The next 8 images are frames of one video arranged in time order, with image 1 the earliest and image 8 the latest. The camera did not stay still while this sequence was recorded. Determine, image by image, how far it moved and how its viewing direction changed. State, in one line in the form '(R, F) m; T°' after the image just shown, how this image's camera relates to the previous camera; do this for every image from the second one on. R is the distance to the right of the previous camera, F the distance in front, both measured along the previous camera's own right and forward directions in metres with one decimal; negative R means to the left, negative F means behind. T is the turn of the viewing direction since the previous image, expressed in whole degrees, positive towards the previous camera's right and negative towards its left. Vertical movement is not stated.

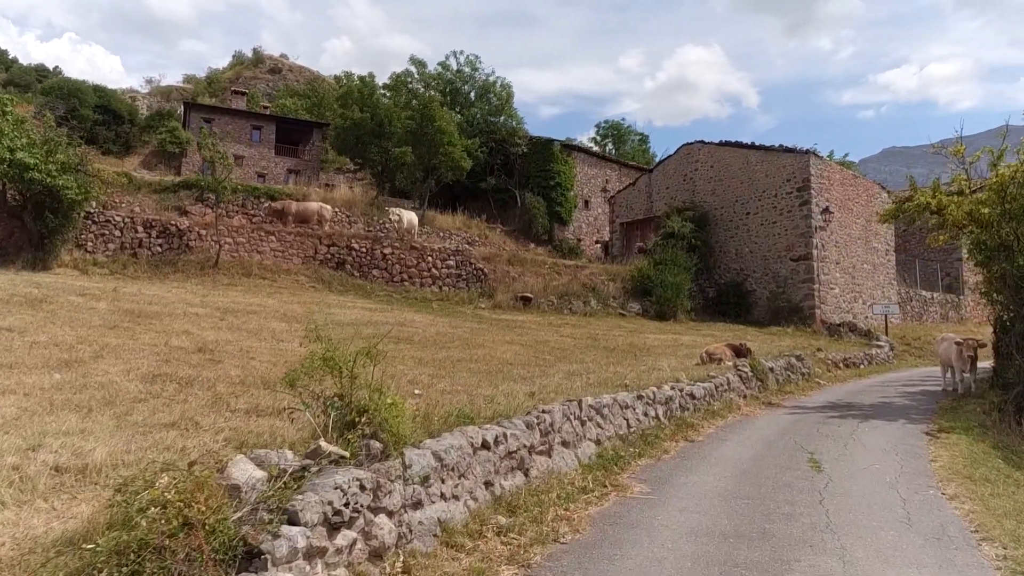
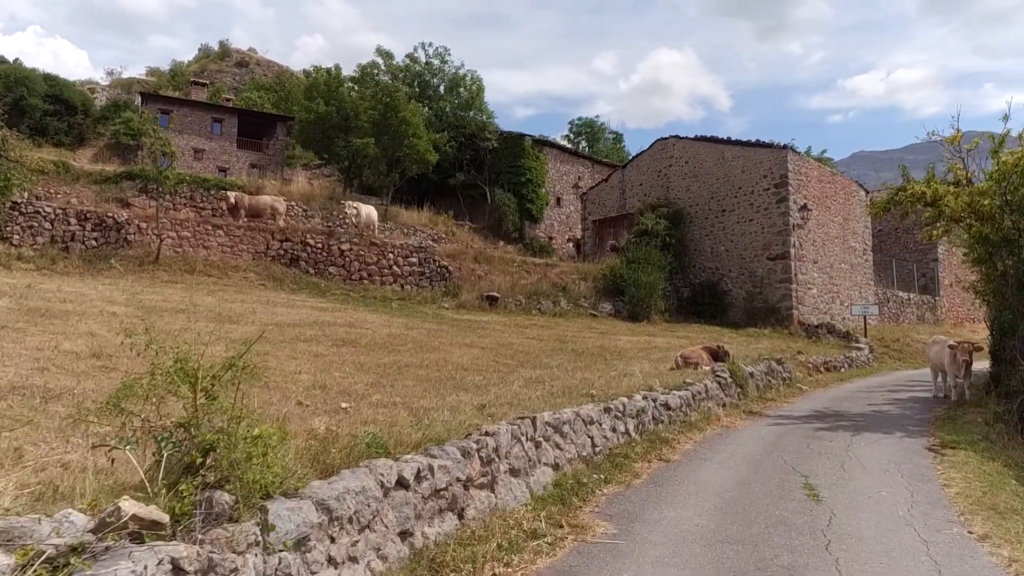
(+0.3, +1.1) m; +2°
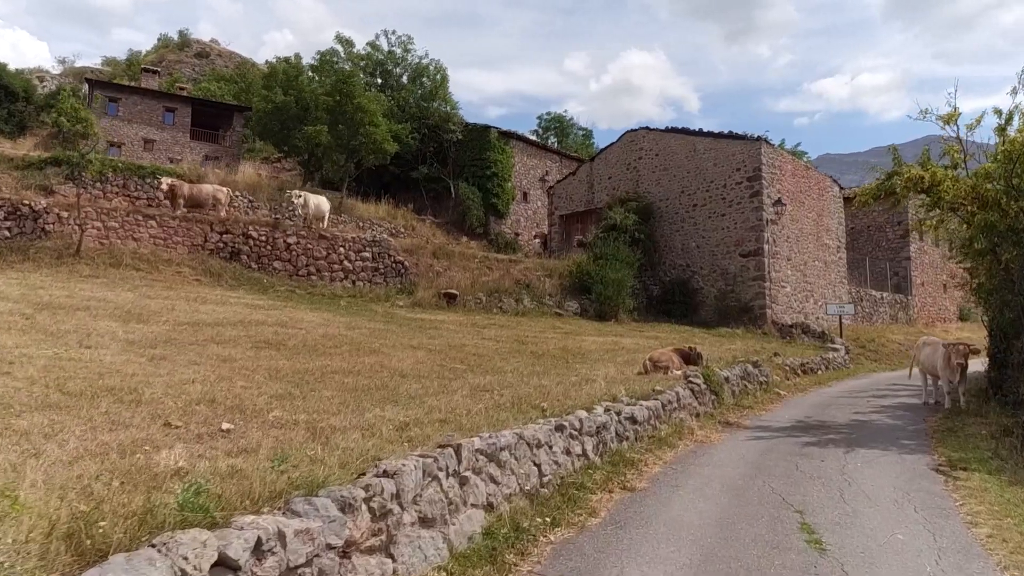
(+0.3, +1.3) m; +2°
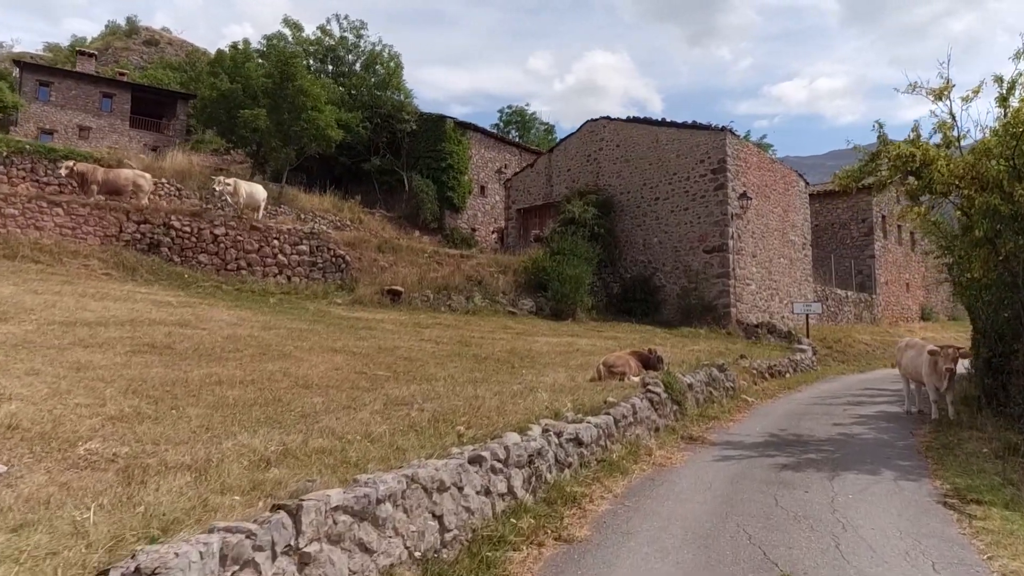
(+0.4, +1.4) m; +3°
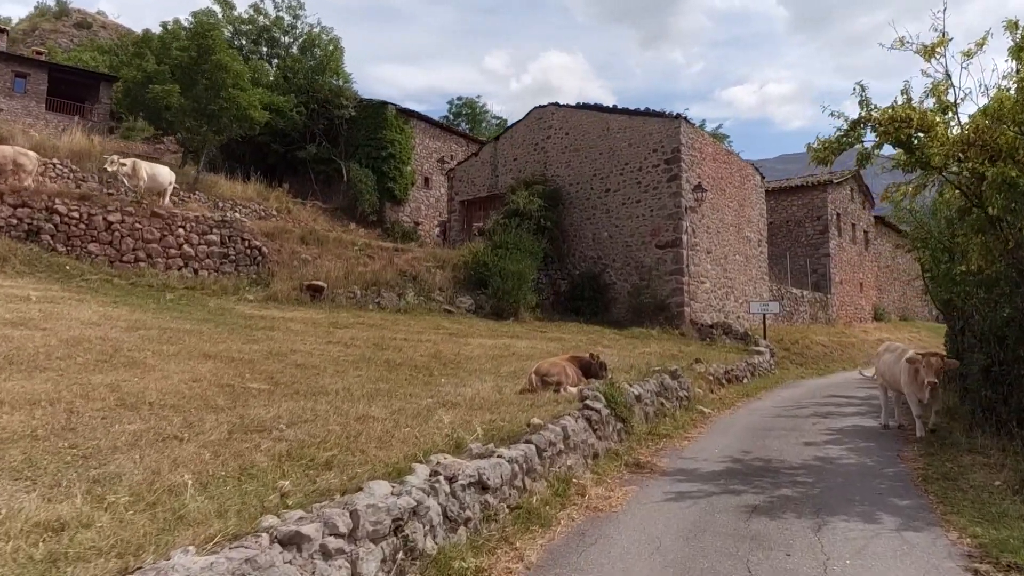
(+0.5, +1.6) m; +4°
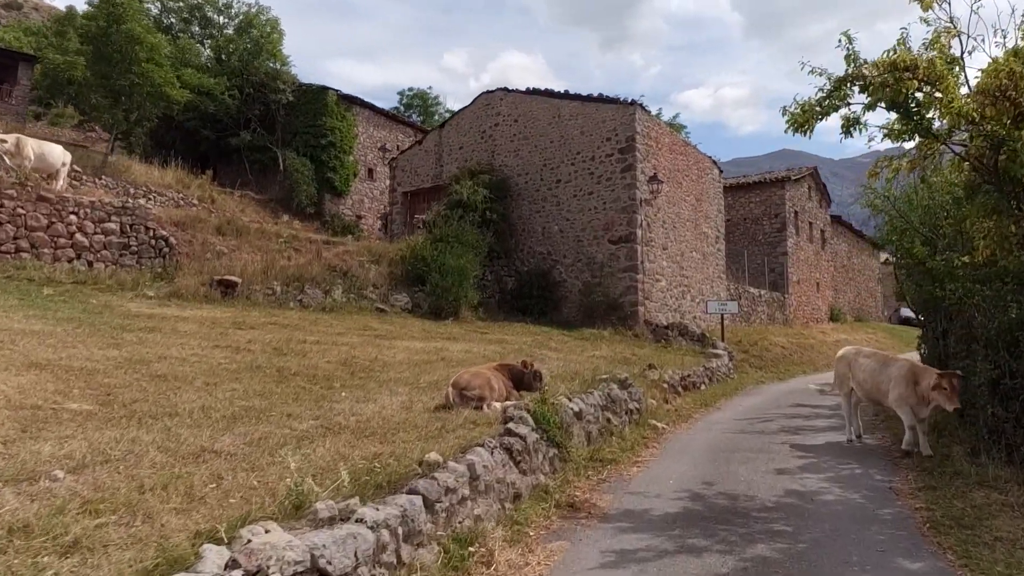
(+0.4, +1.5) m; +3°
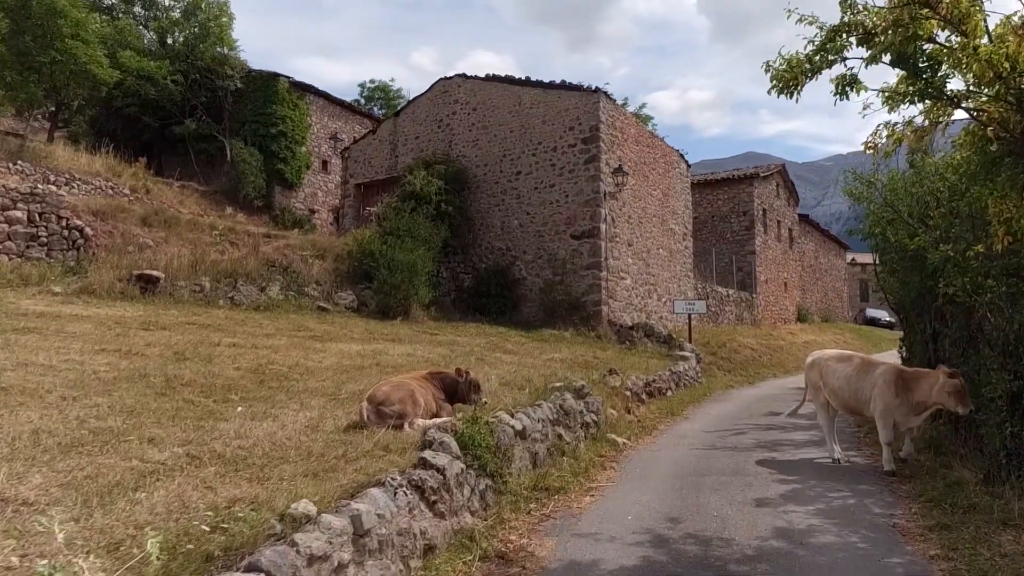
(+0.3, +1.1) m; +3°
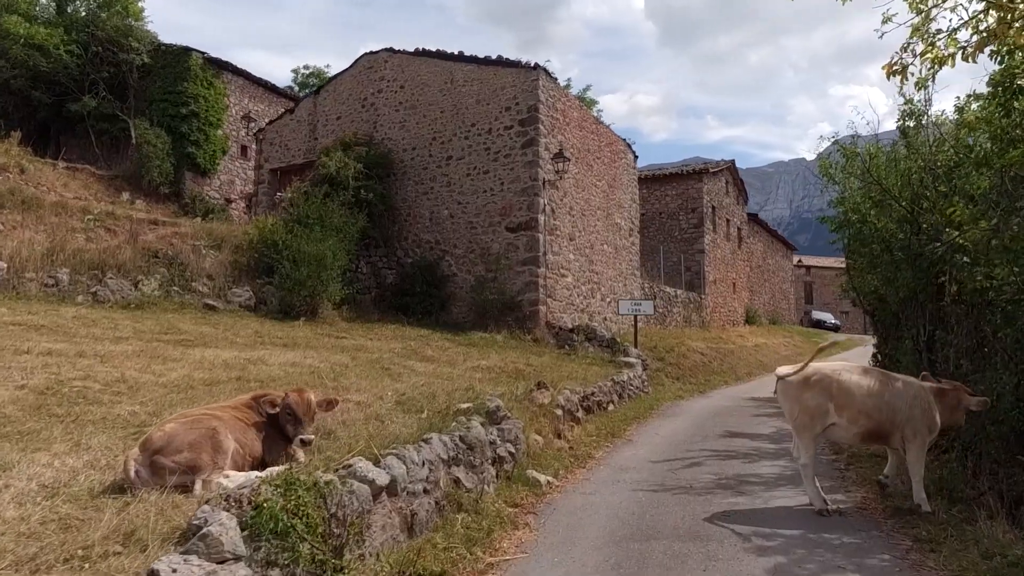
(+0.5, +1.8) m; +4°
